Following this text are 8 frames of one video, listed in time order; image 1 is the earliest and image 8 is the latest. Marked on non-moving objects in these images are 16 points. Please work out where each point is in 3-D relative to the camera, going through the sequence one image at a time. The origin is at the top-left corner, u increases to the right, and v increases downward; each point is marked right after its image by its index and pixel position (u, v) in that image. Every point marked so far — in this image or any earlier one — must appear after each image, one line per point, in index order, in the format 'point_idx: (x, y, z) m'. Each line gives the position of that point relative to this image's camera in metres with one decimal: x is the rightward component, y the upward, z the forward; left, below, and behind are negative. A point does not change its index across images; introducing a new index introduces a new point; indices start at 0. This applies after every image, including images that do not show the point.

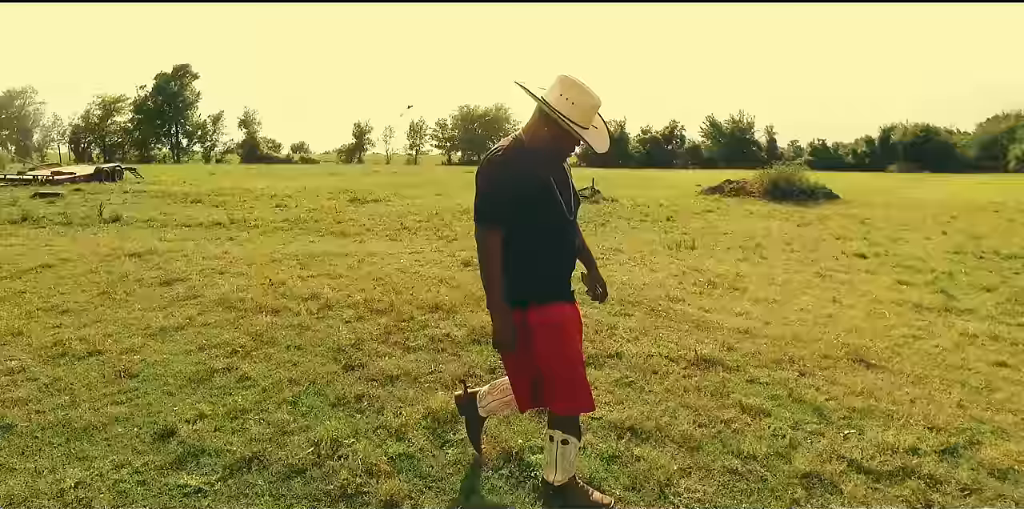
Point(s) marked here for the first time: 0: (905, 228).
0: (+9.4, +0.7, +17.4) m
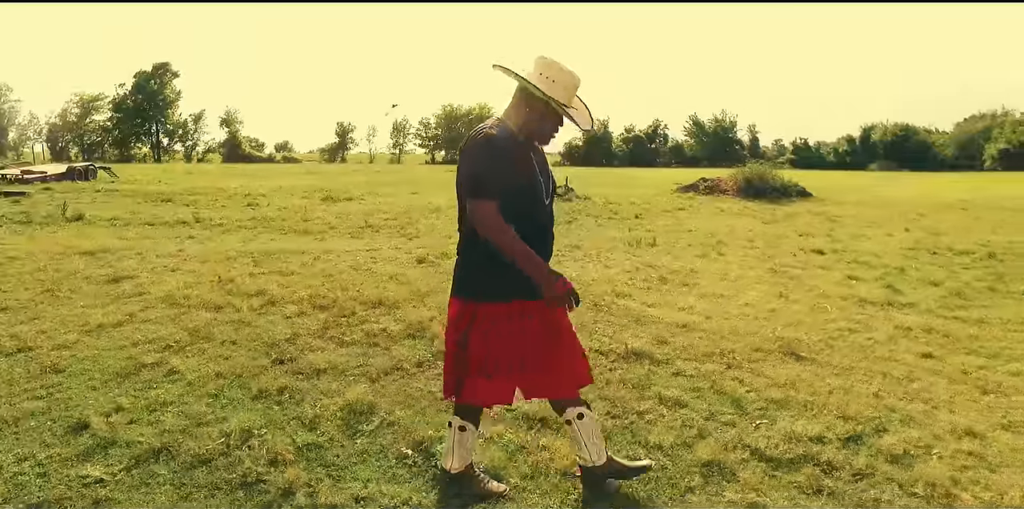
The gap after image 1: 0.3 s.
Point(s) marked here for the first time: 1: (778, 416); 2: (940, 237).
0: (+8.6, +0.7, +17.6) m
1: (+1.6, -1.0, +4.4) m
2: (+8.8, +0.4, +15.0) m
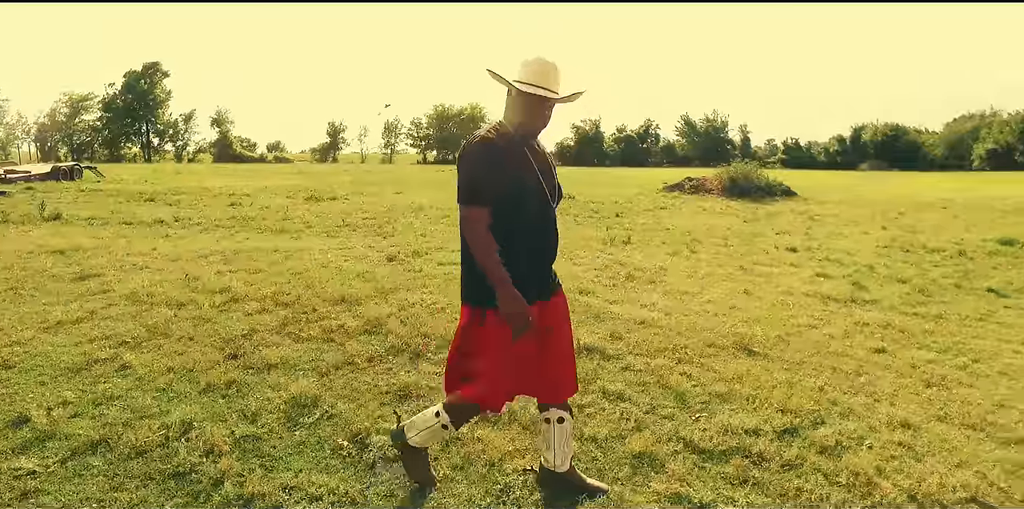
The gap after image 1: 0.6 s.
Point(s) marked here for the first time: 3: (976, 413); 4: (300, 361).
0: (+8.2, +0.8, +17.7) m
1: (+1.3, -0.9, +4.5) m
2: (+8.4, +0.4, +15.1) m
3: (+3.0, -1.0, +4.7) m
4: (-1.5, -0.7, +5.0) m
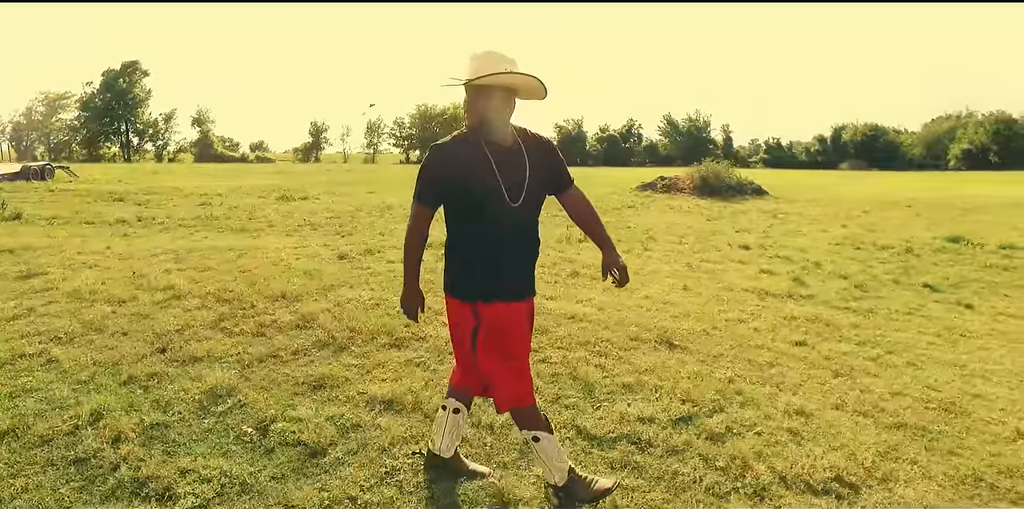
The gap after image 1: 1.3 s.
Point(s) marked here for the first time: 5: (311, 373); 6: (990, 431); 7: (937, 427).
0: (+7.4, +0.8, +18.1) m
1: (+0.7, -0.9, +4.7) m
2: (+7.7, +0.5, +15.4) m
3: (+2.5, -1.0, +5.0) m
4: (-2.0, -0.7, +5.2) m
5: (-1.3, -0.8, +4.8) m
6: (+3.0, -1.1, +4.5) m
7: (+2.7, -1.1, +4.5) m
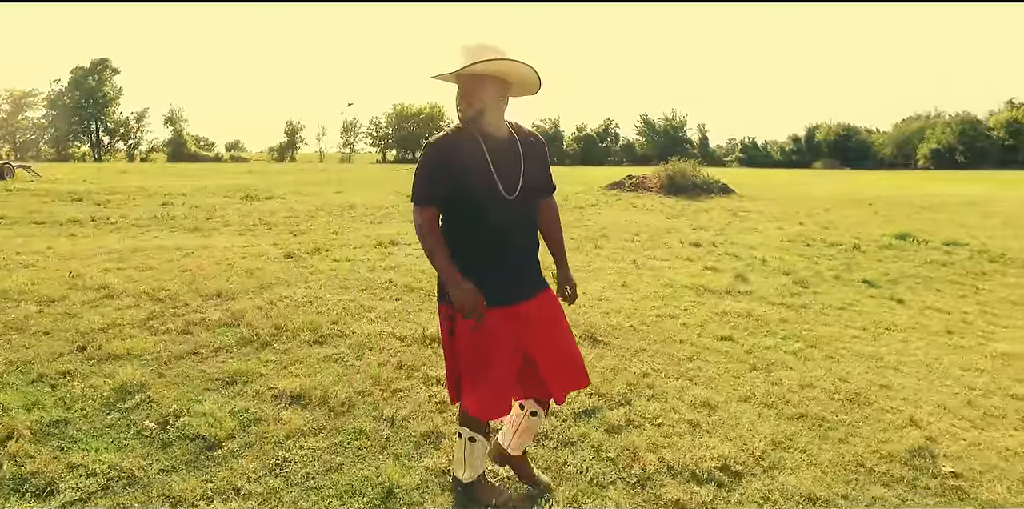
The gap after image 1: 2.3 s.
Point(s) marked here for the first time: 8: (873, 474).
0: (+6.4, +0.9, +18.3) m
1: (+0.1, -0.9, +4.8) m
2: (+6.8, +0.5, +15.7) m
3: (+1.9, -1.0, +5.1) m
4: (-2.6, -0.7, +5.2) m
5: (-1.9, -0.8, +4.9) m
6: (+2.4, -1.1, +4.7) m
7: (+2.1, -1.0, +4.7) m
8: (+1.9, -1.2, +3.9) m
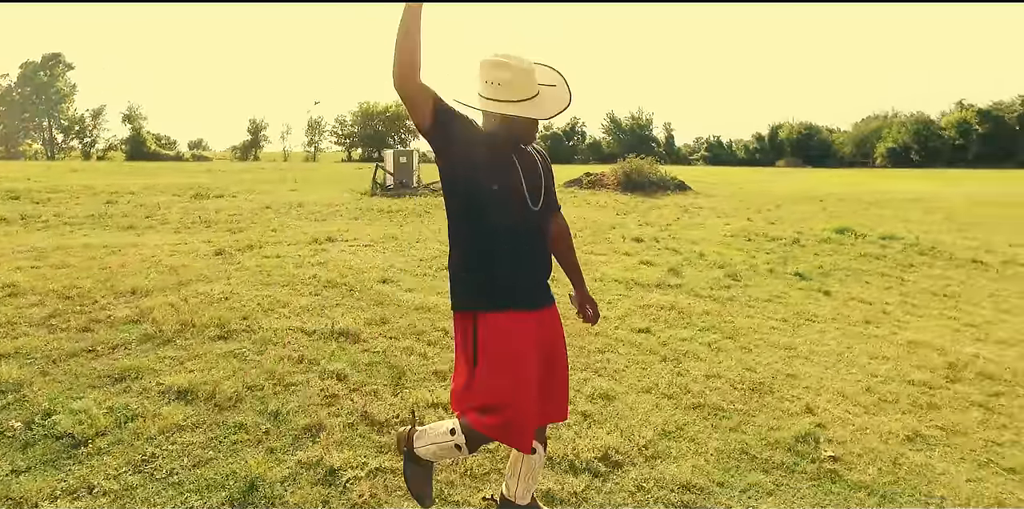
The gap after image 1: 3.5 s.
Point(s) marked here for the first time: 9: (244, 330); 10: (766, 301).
0: (+5.2, +1.0, +18.5) m
1: (-0.5, -0.8, +4.8) m
2: (+5.7, +0.6, +15.9) m
3: (+1.2, -0.9, +5.1) m
4: (-3.3, -0.7, +5.0) m
5: (-2.6, -0.7, +4.8) m
6: (+1.7, -1.0, +4.7) m
7: (+1.4, -1.0, +4.7) m
8: (+1.3, -1.1, +3.9) m
9: (-2.1, -0.6, +5.6) m
10: (+2.9, -0.5, +8.2) m
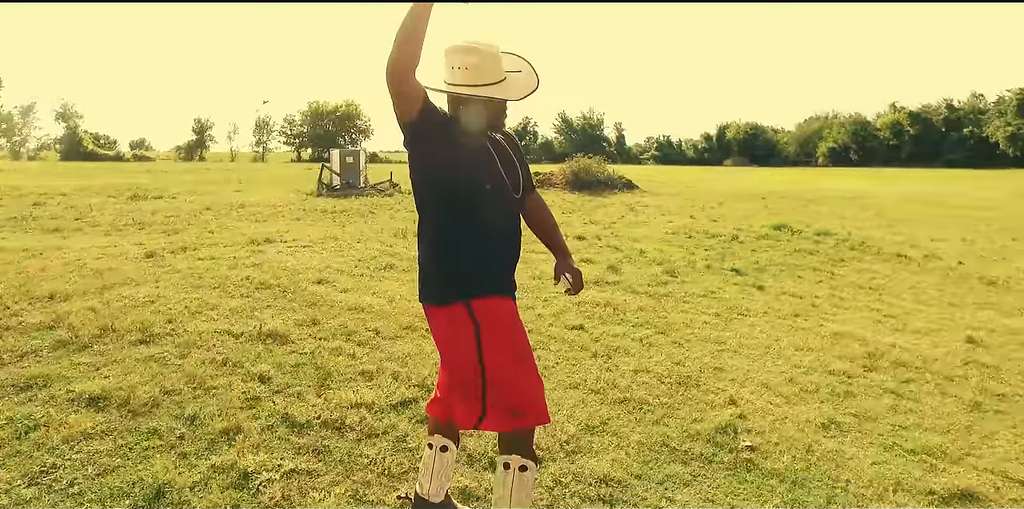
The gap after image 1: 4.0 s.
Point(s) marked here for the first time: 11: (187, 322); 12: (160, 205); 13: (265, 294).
0: (+3.9, +1.1, +18.8) m
1: (-1.0, -0.8, +4.7) m
2: (+4.5, +0.7, +16.2) m
3: (+0.7, -0.9, +5.2) m
4: (-3.8, -0.7, +4.8) m
5: (-3.0, -0.7, +4.6) m
6: (+1.3, -1.0, +4.8) m
7: (+1.0, -0.9, +4.8) m
8: (+0.9, -1.1, +4.0) m
9: (-2.6, -0.6, +5.5) m
10: (+2.2, -0.5, +8.4) m
11: (-2.6, -0.5, +5.8) m
12: (-8.2, +1.2, +17.1) m
13: (-2.4, -0.4, +7.0) m
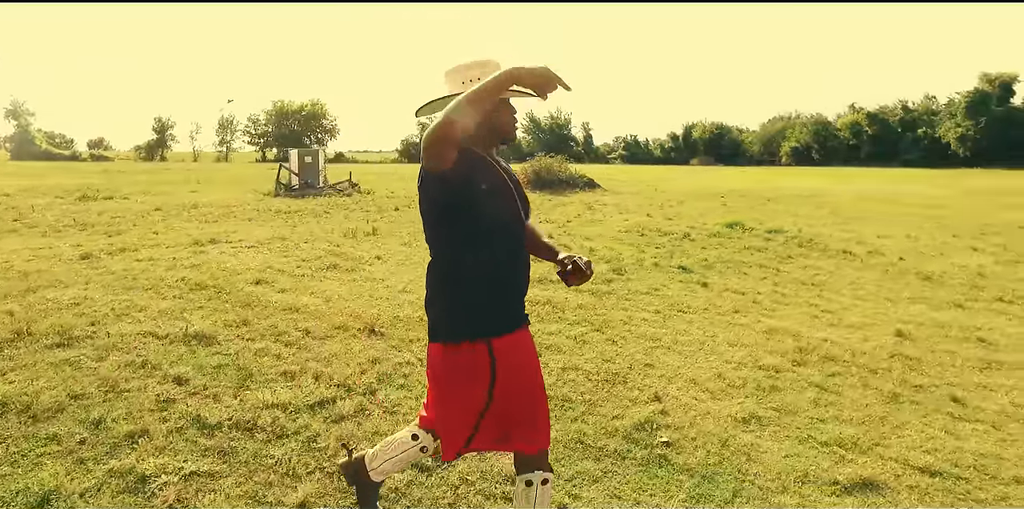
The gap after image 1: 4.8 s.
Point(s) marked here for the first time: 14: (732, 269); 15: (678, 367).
0: (+2.8, +1.1, +18.9) m
1: (-1.5, -0.8, +4.7) m
2: (+3.5, +0.7, +16.4) m
3: (+0.2, -0.9, +5.2) m
4: (-4.3, -0.7, +4.7) m
5: (-3.5, -0.8, +4.4) m
6: (+0.8, -0.9, +4.9) m
7: (+0.5, -0.9, +4.8) m
8: (+0.4, -1.1, +4.0) m
9: (-3.1, -0.6, +5.3) m
10: (+1.5, -0.5, +8.5) m
11: (-3.1, -0.5, +5.7) m
12: (-9.2, +1.1, +16.7) m
13: (-2.9, -0.4, +6.9) m
14: (+3.1, -0.2, +10.3) m
15: (+1.3, -0.9, +5.7) m
